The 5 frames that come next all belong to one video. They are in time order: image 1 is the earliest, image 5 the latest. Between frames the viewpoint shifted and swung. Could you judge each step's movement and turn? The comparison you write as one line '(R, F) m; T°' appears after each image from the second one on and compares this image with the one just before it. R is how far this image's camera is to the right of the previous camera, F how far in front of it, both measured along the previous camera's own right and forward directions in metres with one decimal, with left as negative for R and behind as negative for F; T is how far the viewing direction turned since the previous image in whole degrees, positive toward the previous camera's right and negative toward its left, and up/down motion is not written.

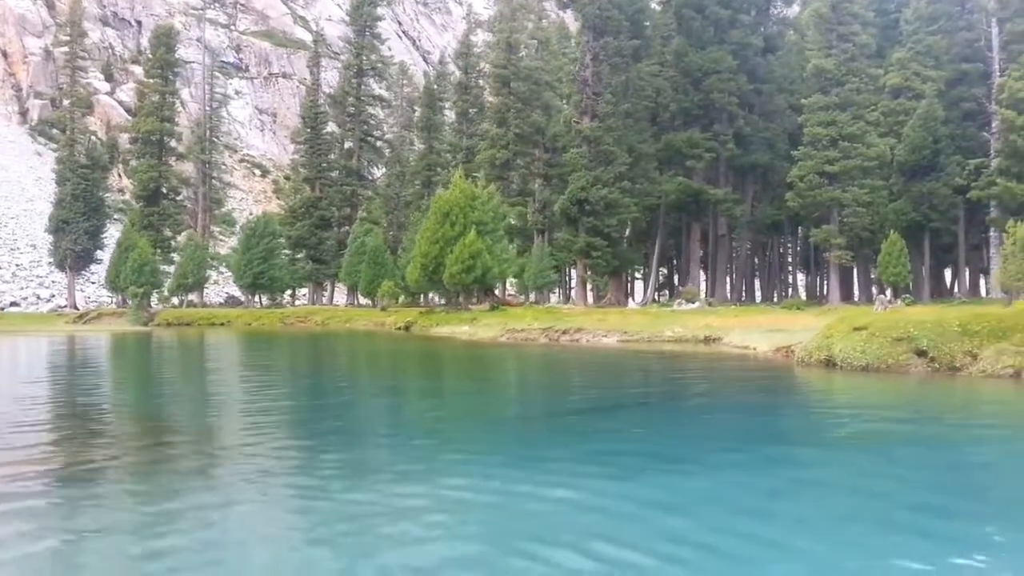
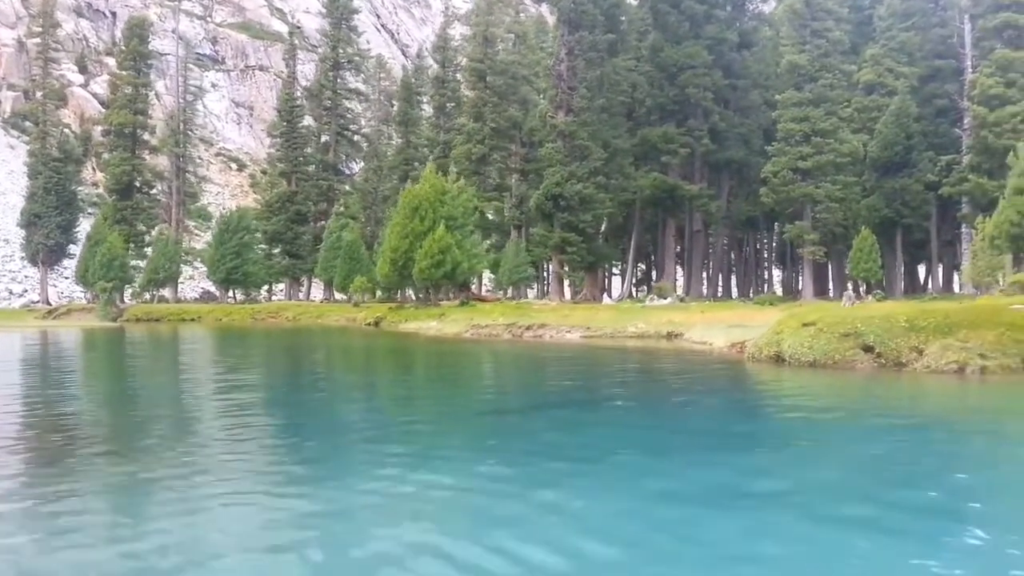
(+0.3, +0.1) m; +1°
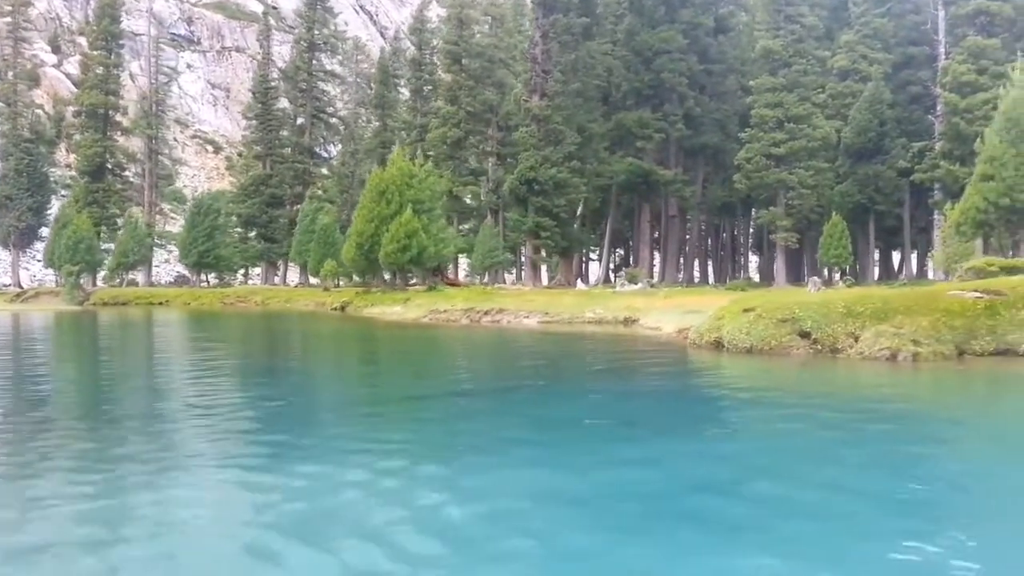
(+0.4, +0.1) m; +1°
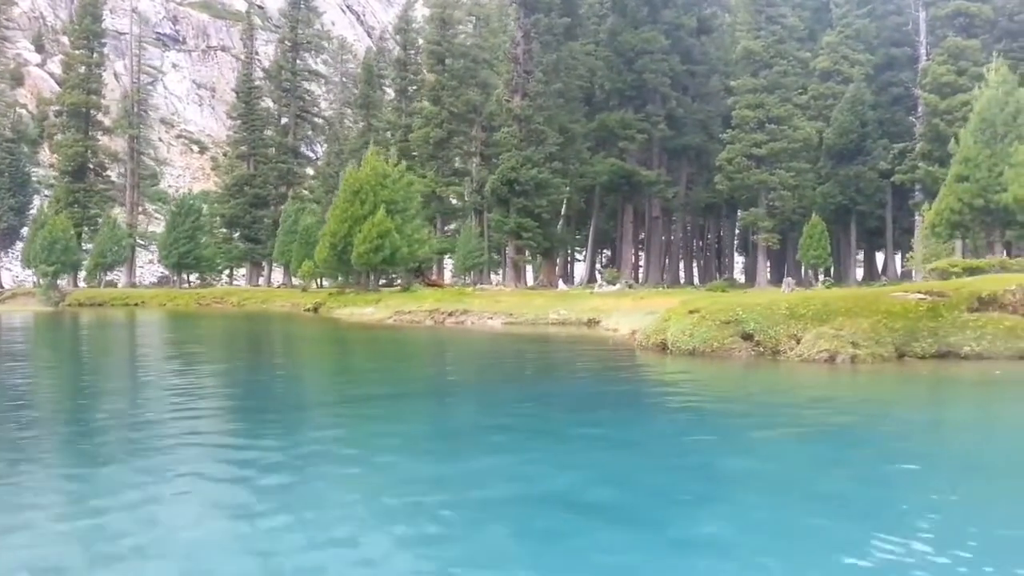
(+0.5, +0.1) m; +1°
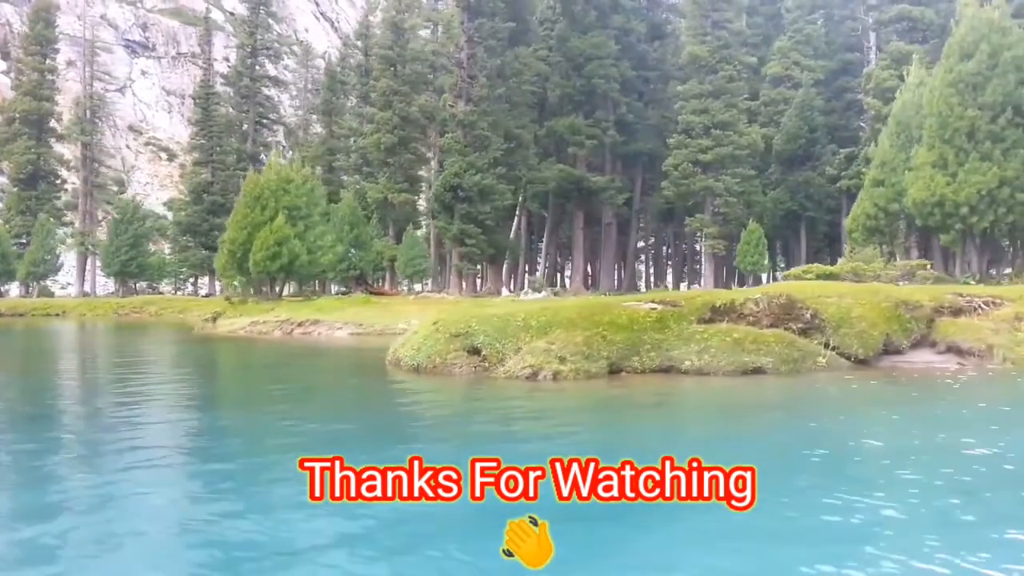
(+2.3, +0.7) m; +1°
